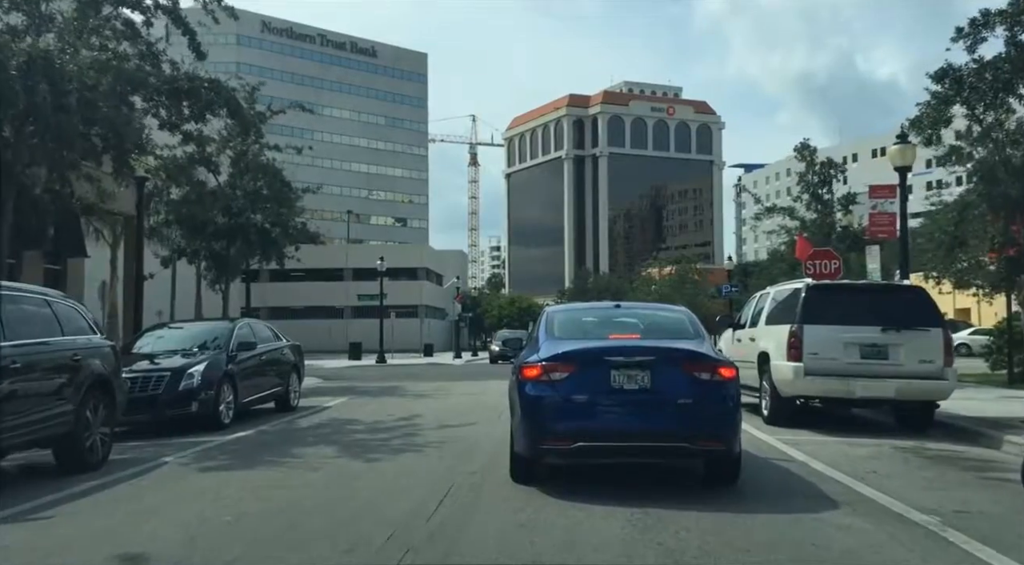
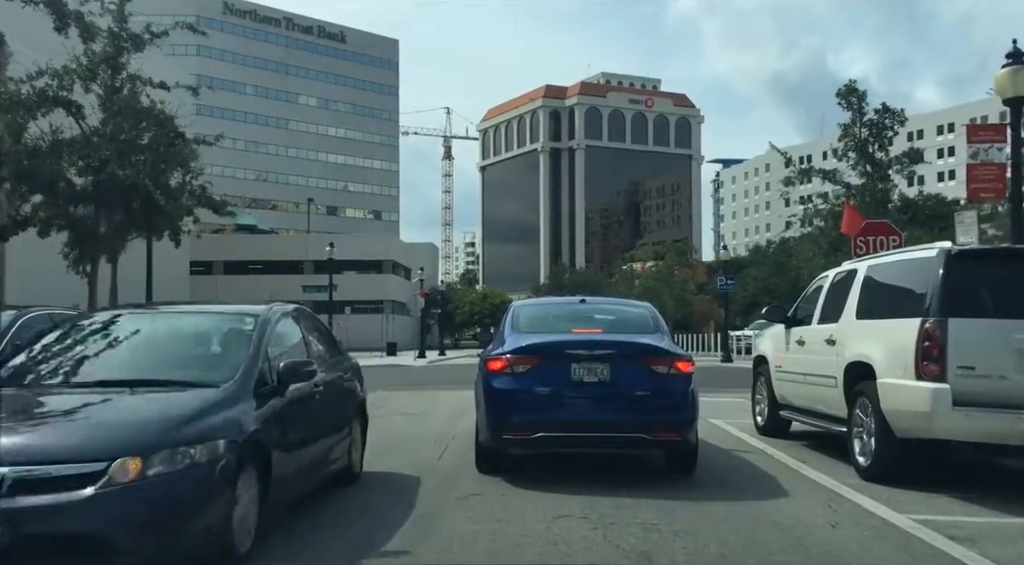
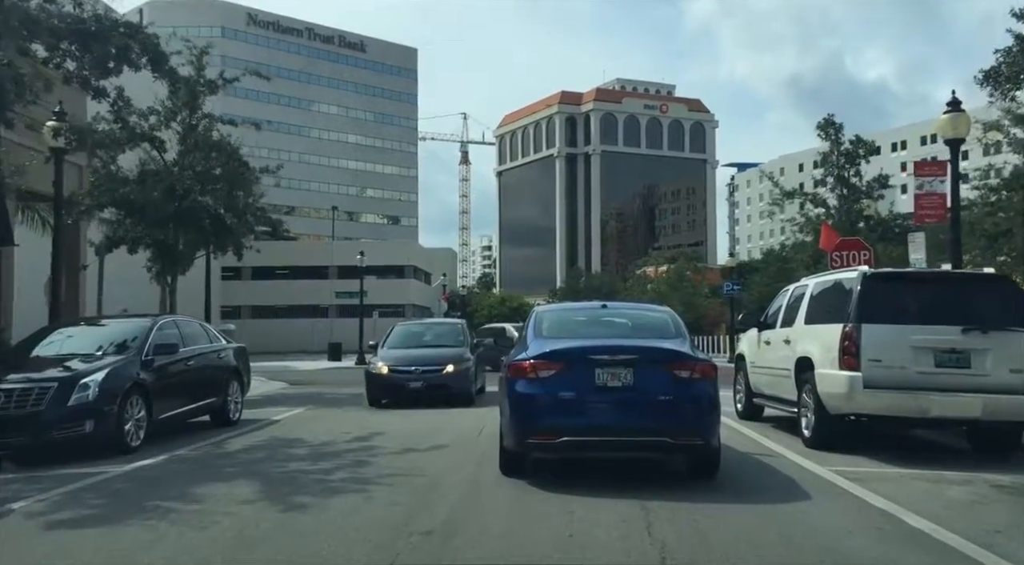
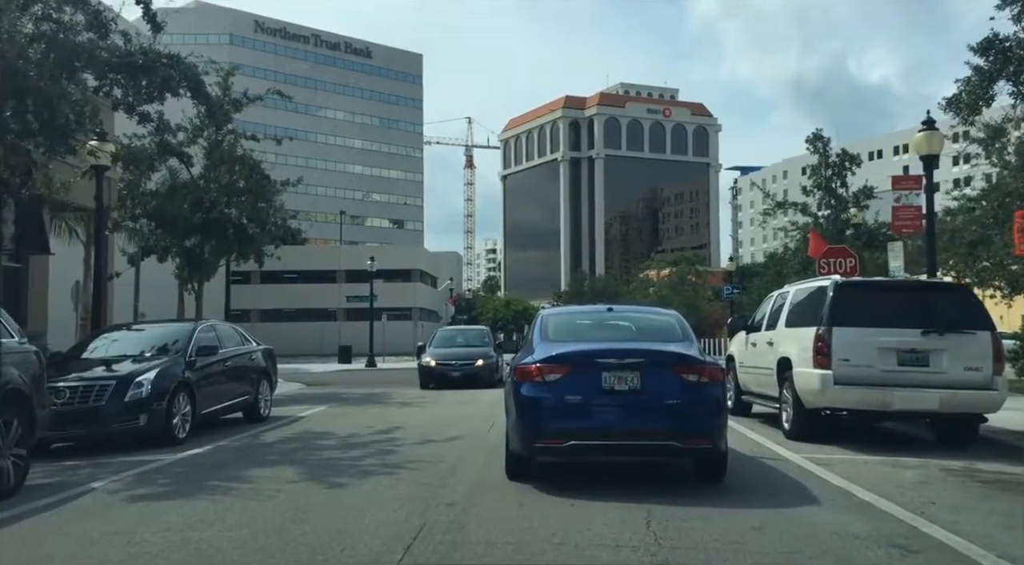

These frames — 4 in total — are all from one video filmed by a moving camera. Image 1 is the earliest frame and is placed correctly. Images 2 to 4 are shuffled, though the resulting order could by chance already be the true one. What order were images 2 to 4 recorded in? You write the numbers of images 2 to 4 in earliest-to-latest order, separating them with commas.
4, 3, 2
